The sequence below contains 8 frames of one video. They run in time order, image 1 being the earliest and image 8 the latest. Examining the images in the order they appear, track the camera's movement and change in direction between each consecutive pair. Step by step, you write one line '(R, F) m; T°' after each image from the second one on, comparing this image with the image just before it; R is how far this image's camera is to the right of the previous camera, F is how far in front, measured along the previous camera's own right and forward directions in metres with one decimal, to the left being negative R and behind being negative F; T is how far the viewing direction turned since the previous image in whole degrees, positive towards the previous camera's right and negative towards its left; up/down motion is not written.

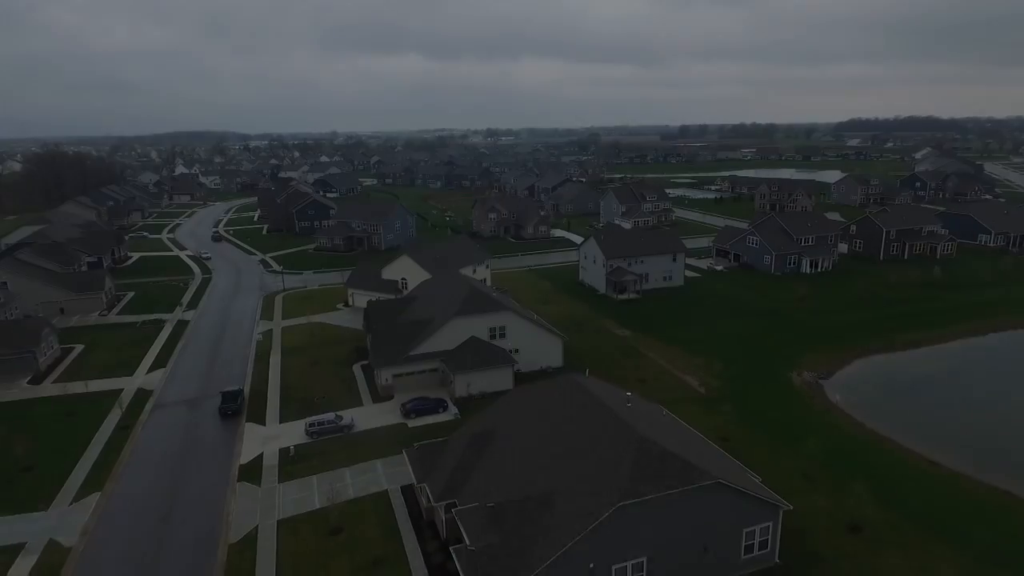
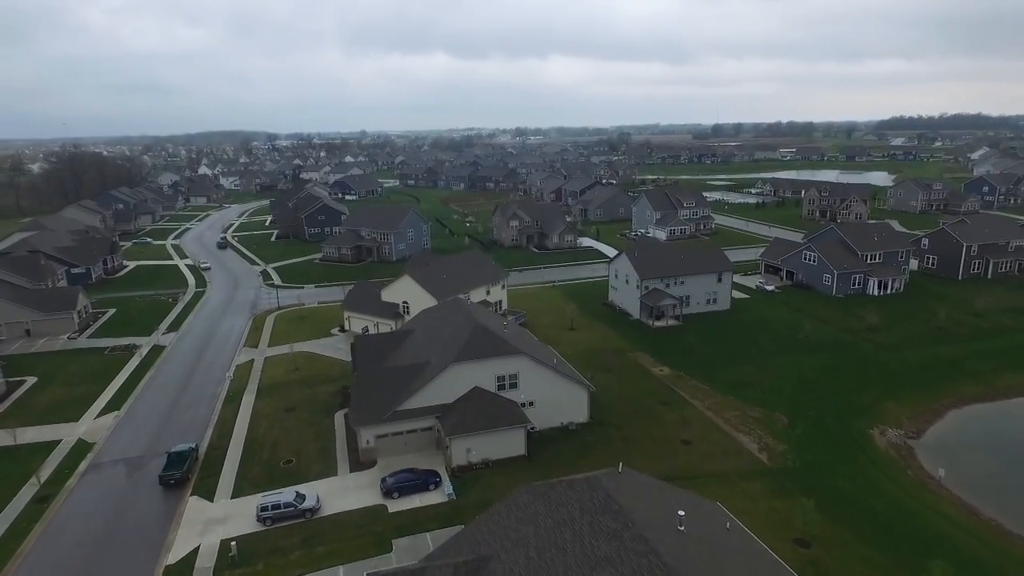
(+0.6, +6.8) m; -3°
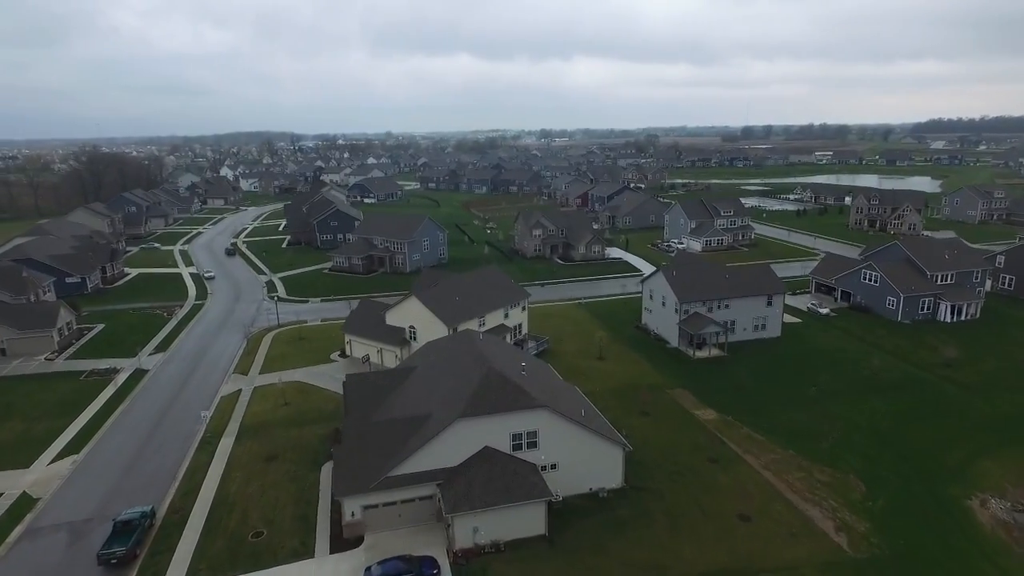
(+0.1, +5.1) m; -2°
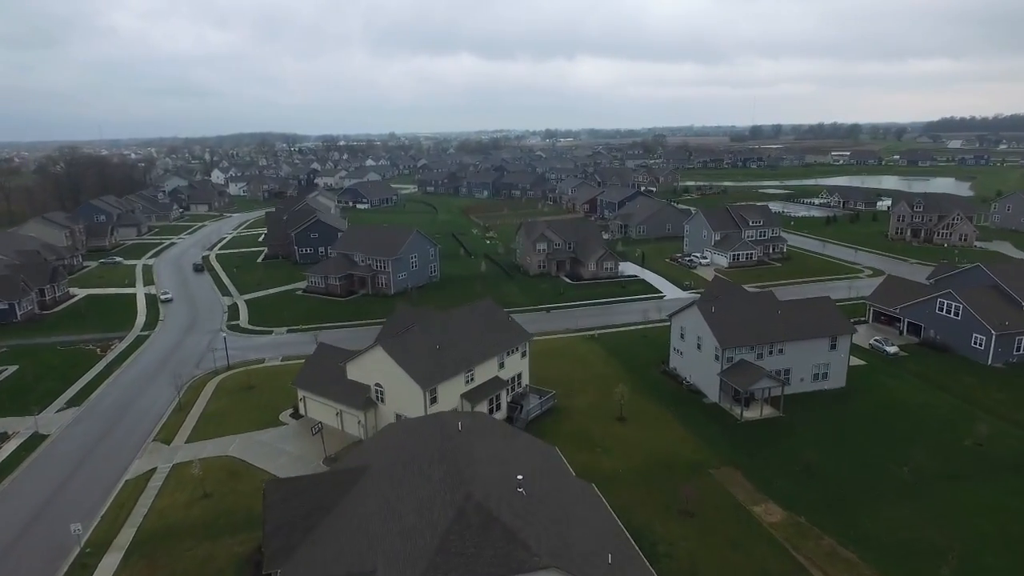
(+0.4, +8.5) m; 0°
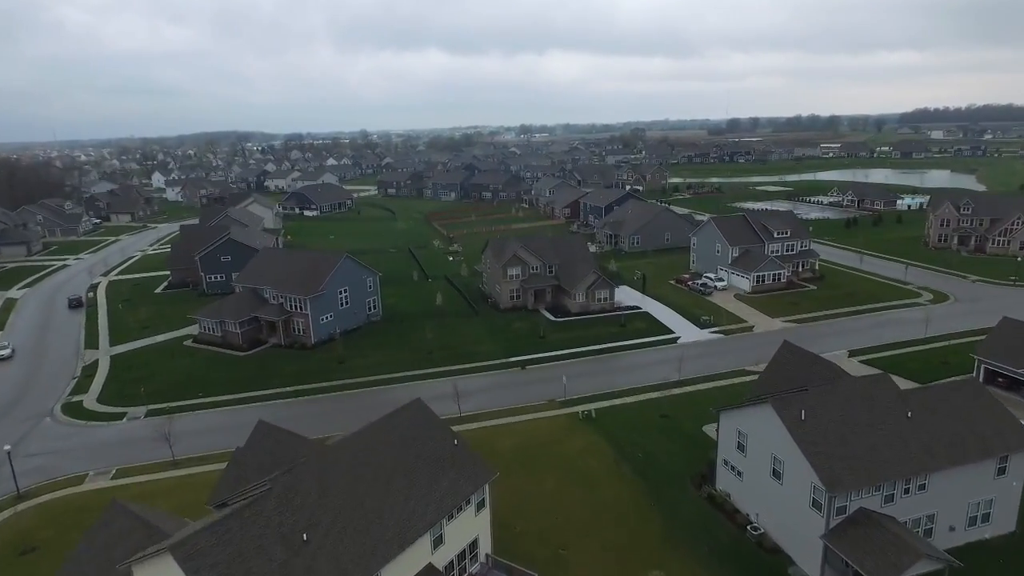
(+1.1, +14.2) m; +2°
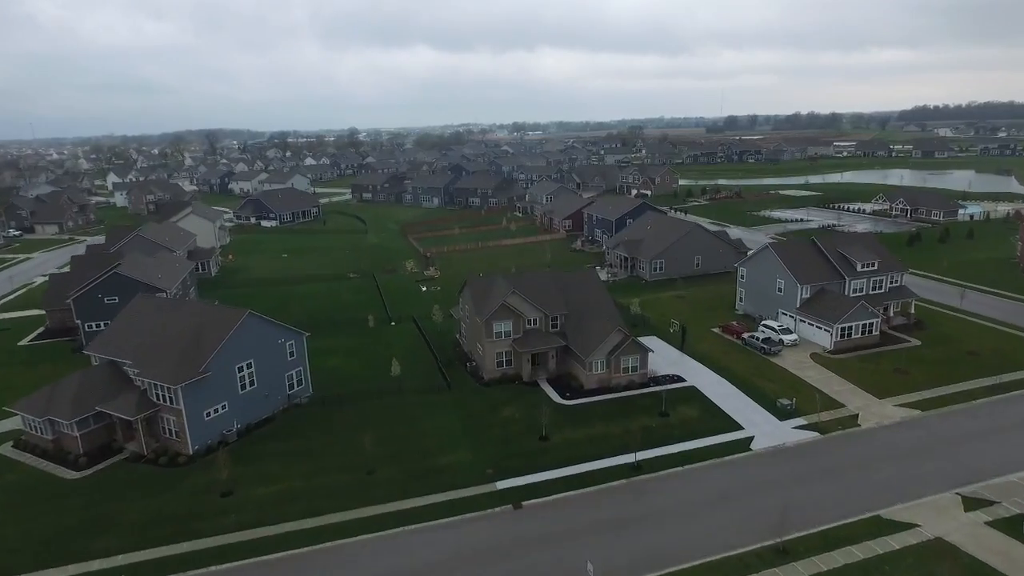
(+0.3, +14.5) m; +1°
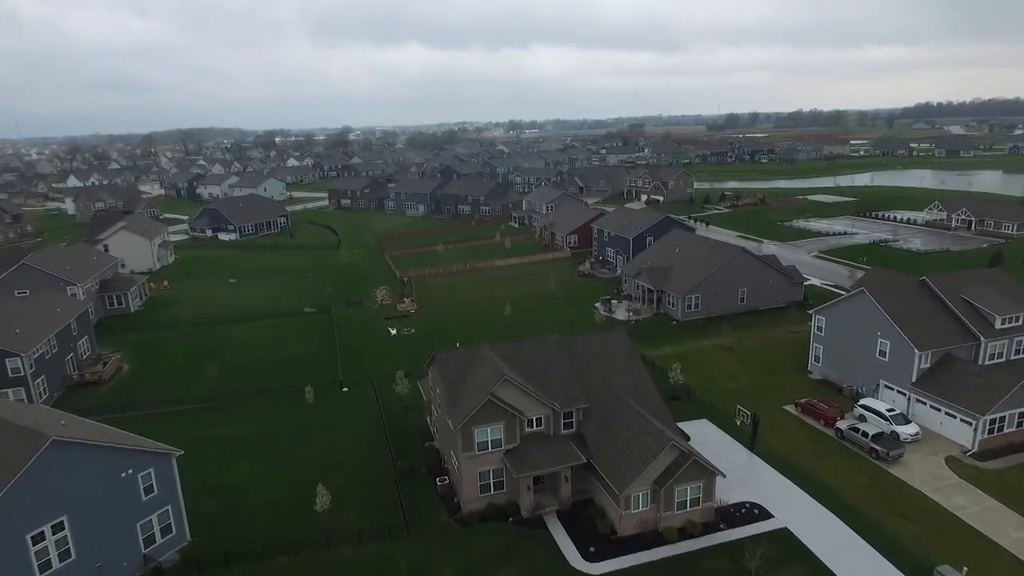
(+0.2, +11.8) m; 0°
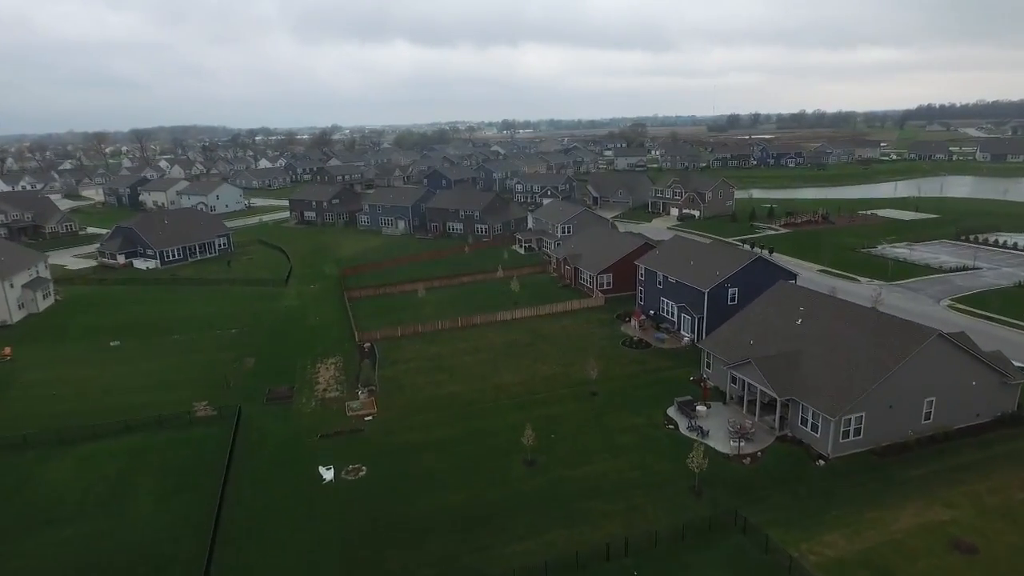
(-1.3, +18.3) m; +1°
